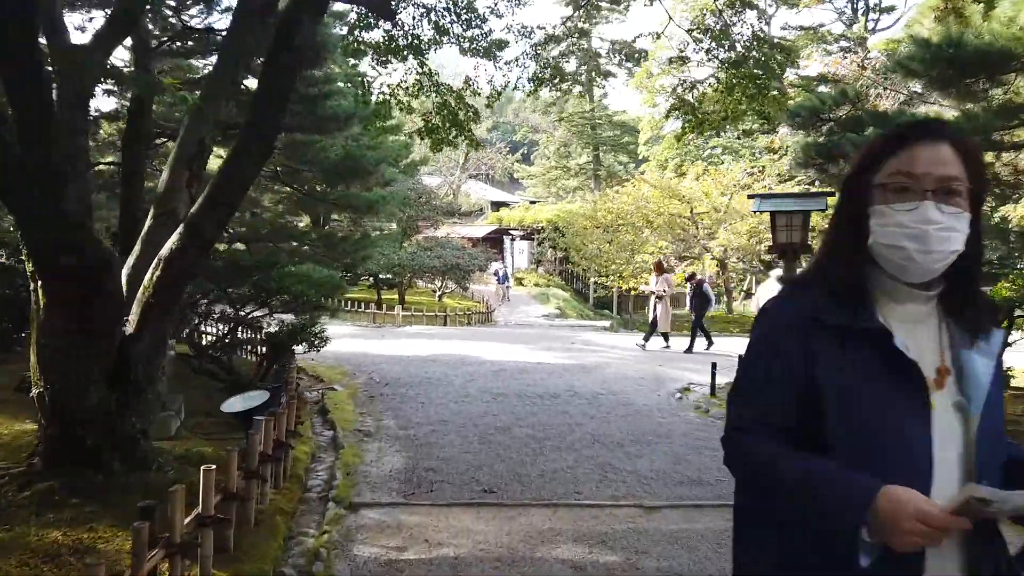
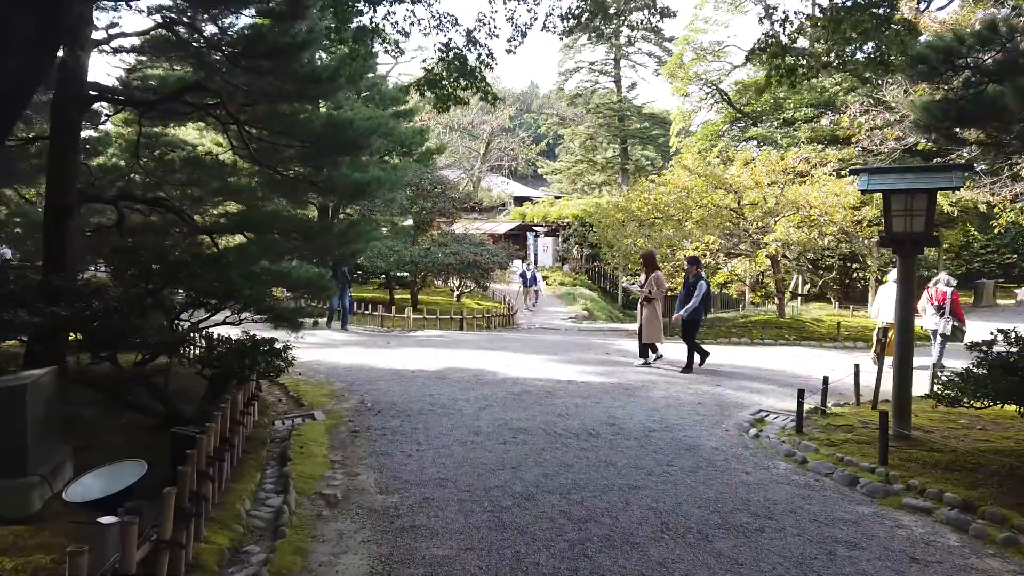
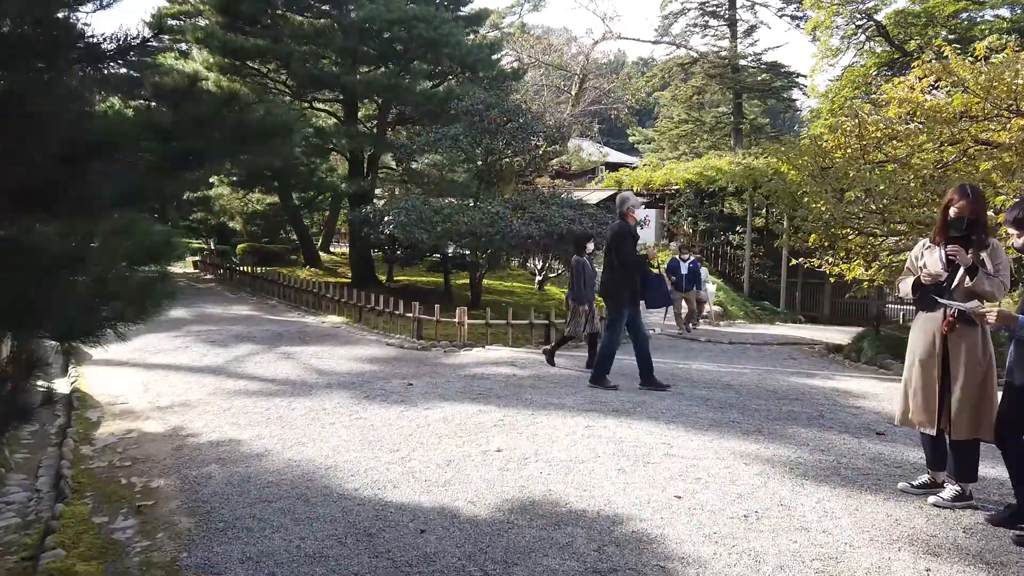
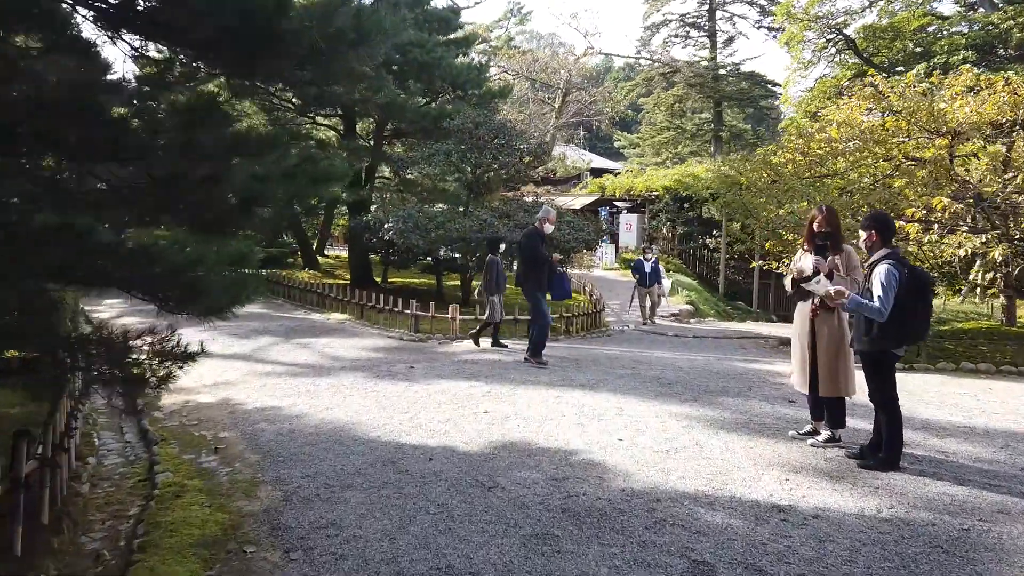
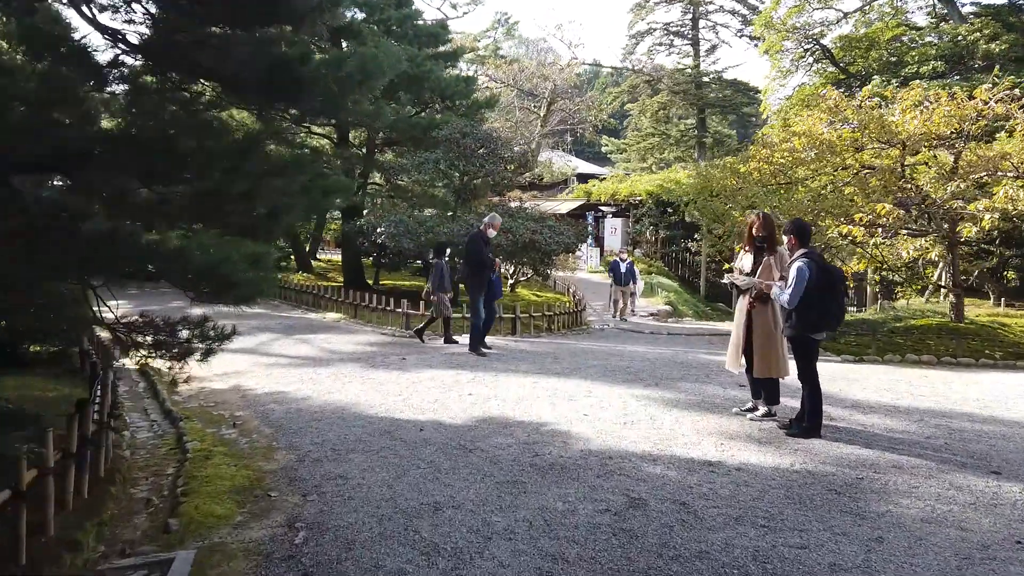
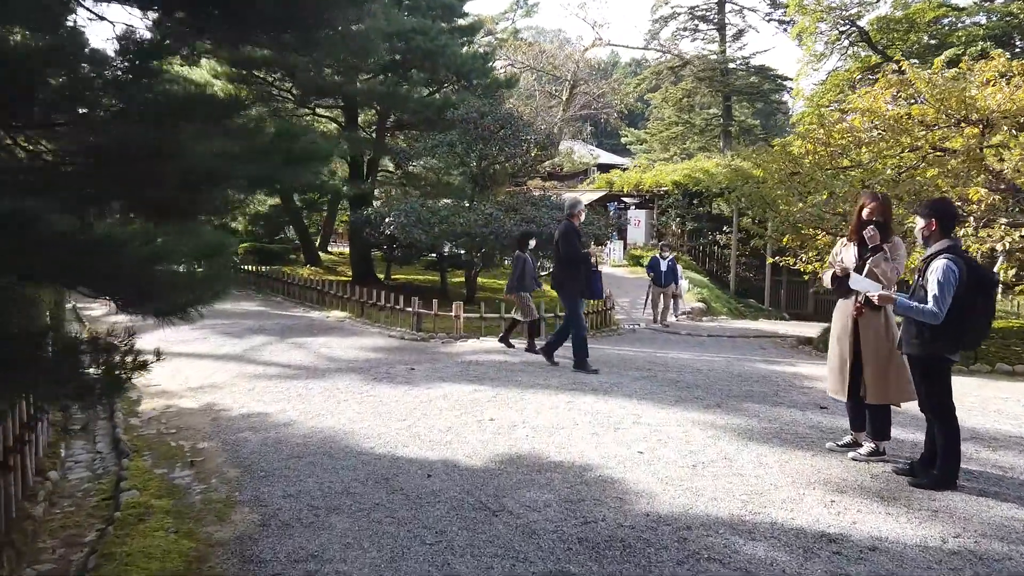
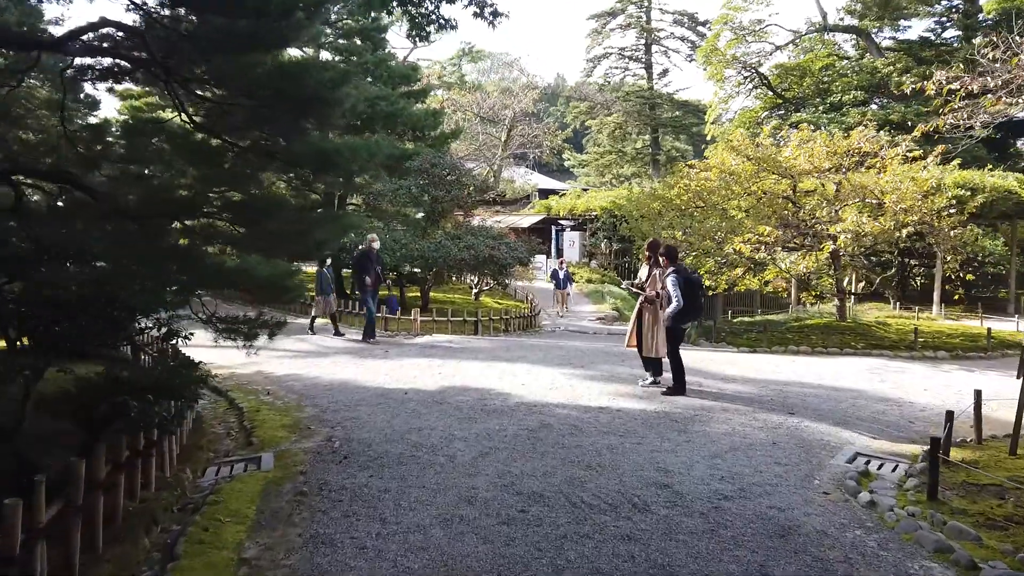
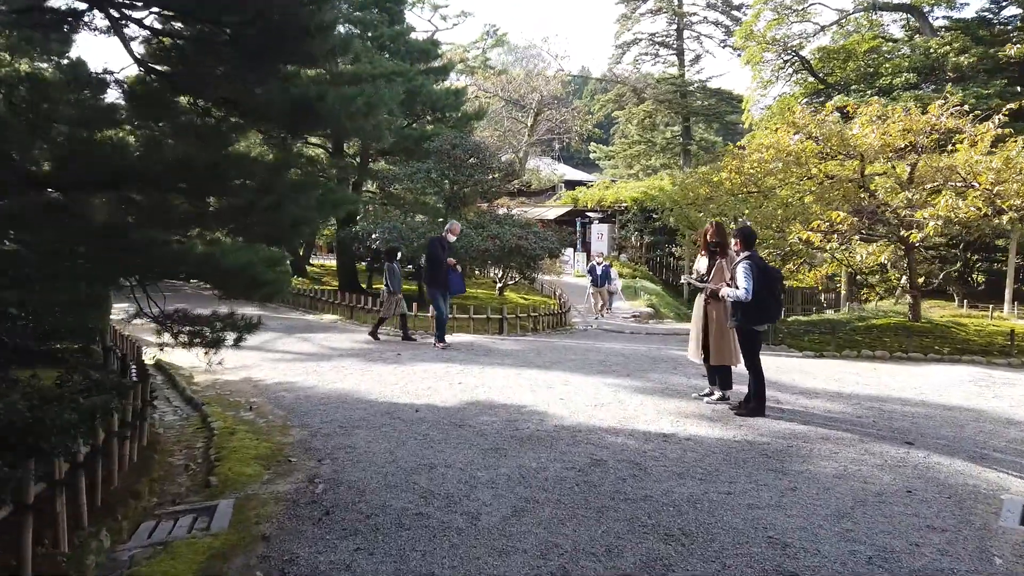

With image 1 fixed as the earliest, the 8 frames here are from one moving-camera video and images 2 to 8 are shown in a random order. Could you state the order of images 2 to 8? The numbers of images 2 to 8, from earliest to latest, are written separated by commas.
2, 7, 8, 5, 4, 6, 3
